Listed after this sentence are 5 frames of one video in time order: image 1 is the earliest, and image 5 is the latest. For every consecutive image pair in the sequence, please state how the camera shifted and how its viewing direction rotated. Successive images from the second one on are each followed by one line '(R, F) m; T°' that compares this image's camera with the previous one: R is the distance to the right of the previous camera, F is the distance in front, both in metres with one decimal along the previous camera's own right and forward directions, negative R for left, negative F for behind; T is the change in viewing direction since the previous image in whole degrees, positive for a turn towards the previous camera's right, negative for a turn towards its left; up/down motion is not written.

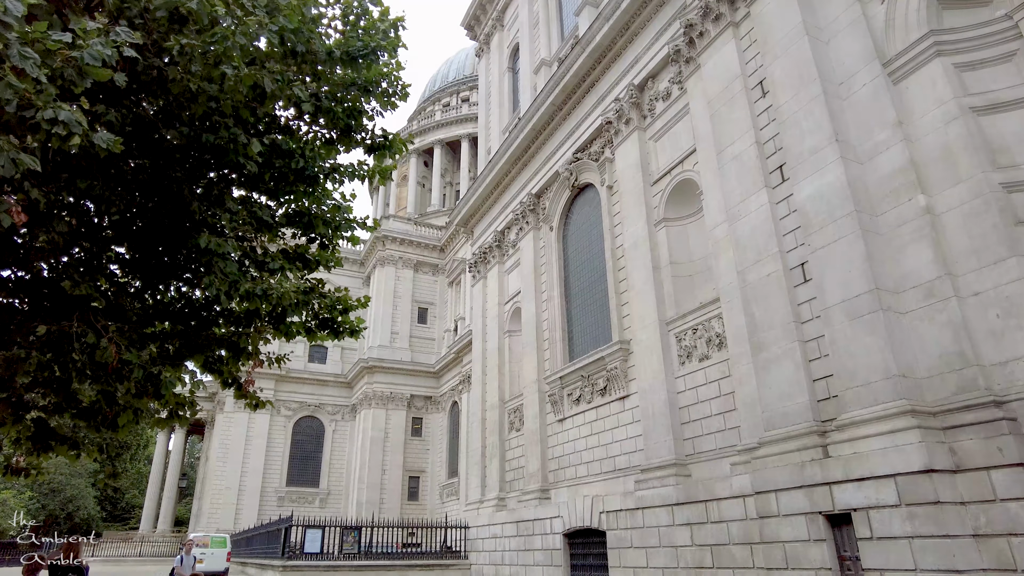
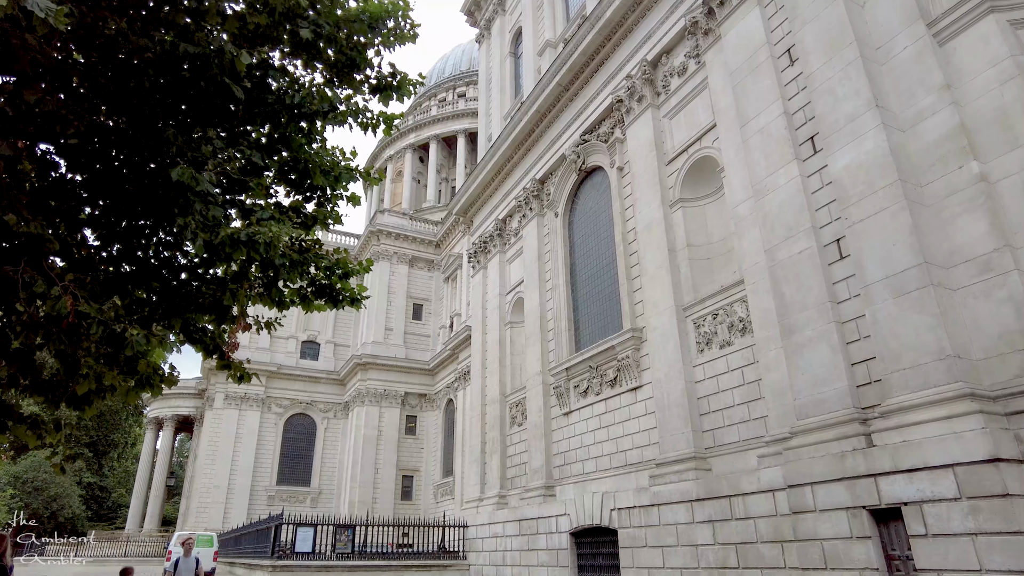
(-0.3, +0.8) m; +1°
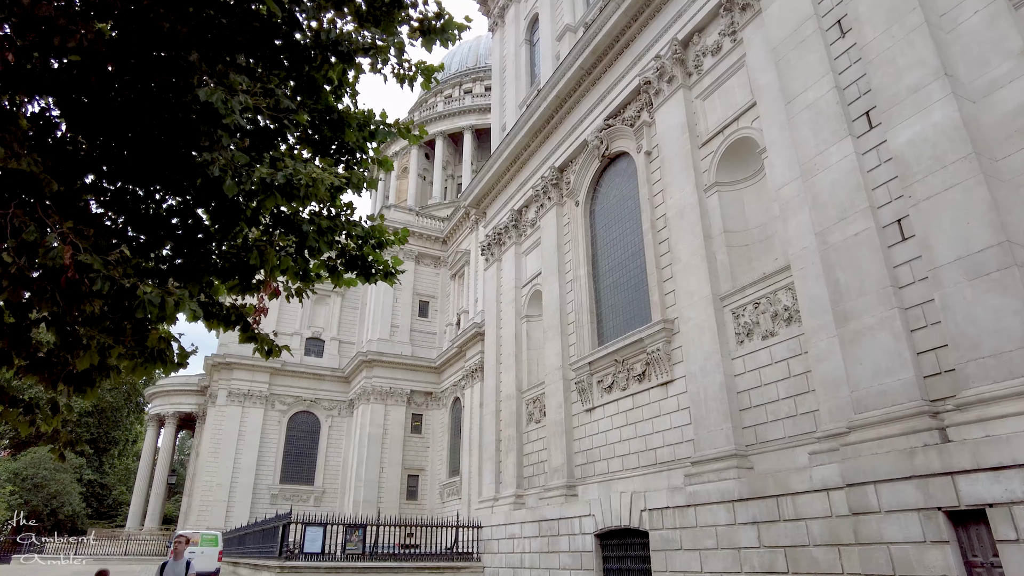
(-0.5, +0.7) m; 0°
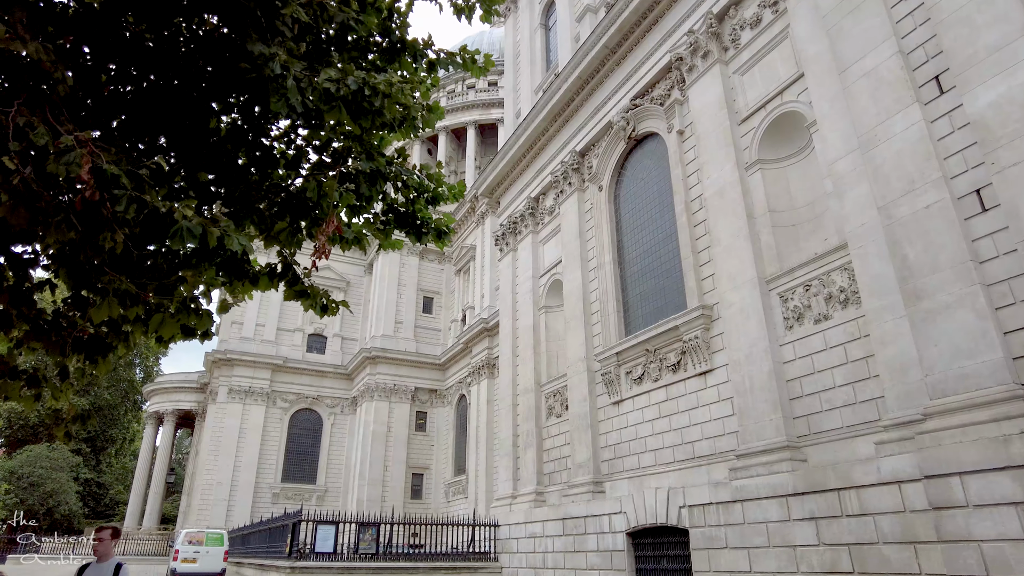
(-0.7, +0.8) m; 0°
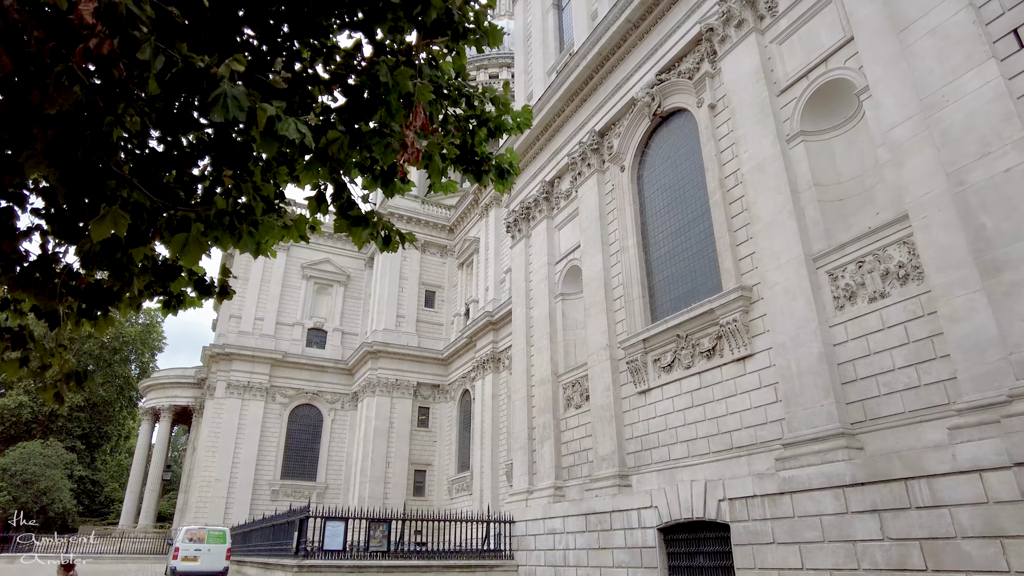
(-0.6, +0.8) m; 0°
